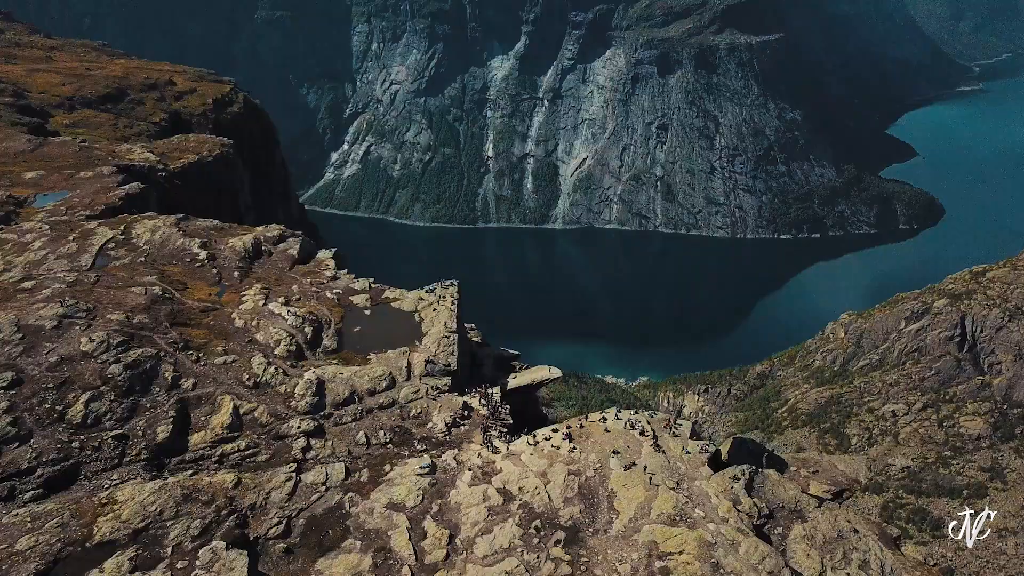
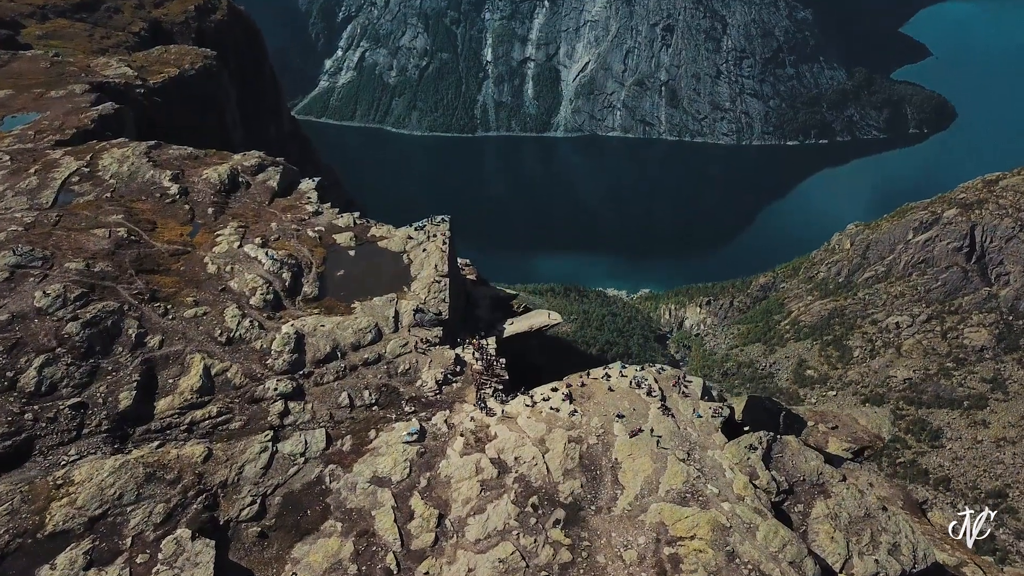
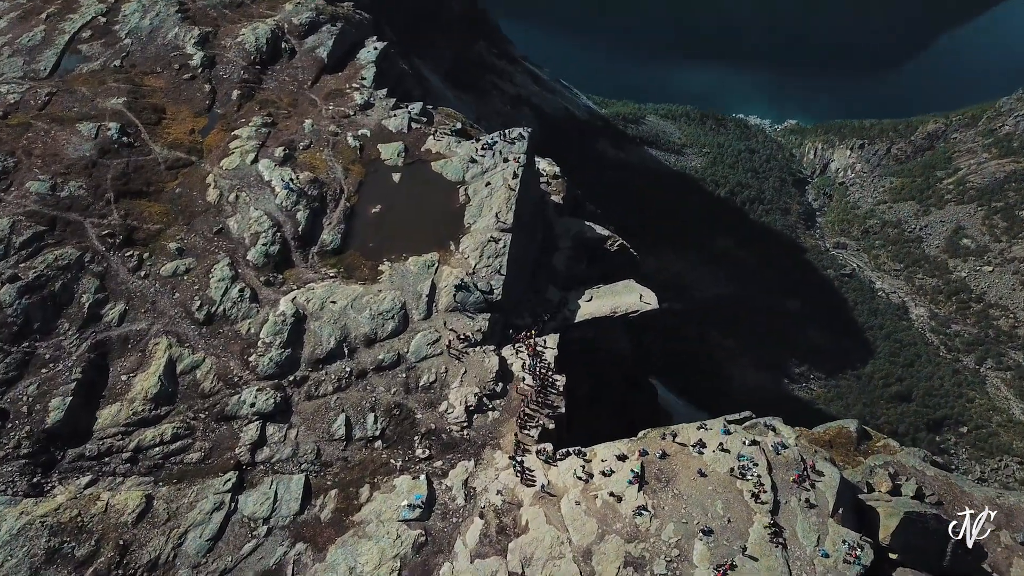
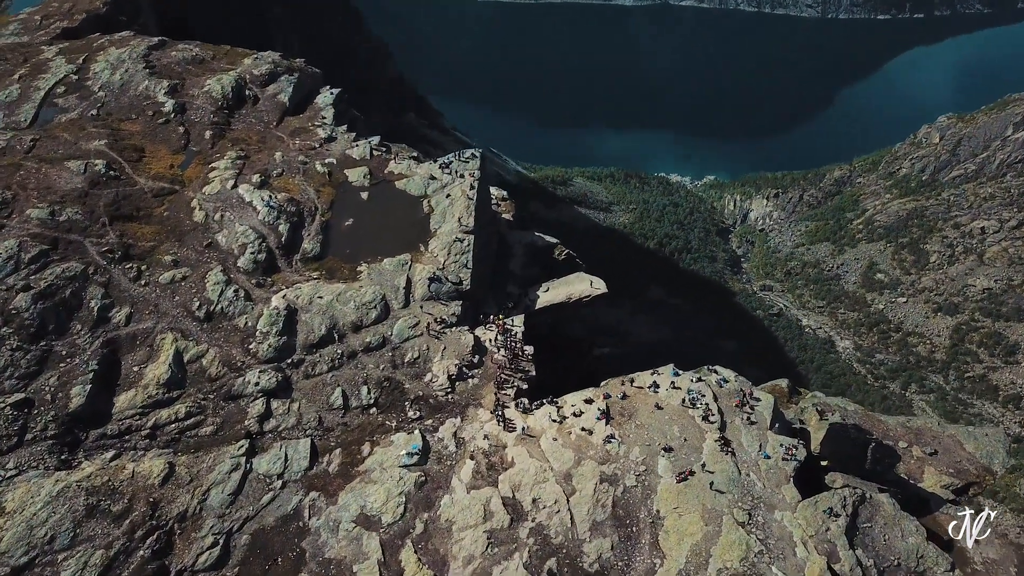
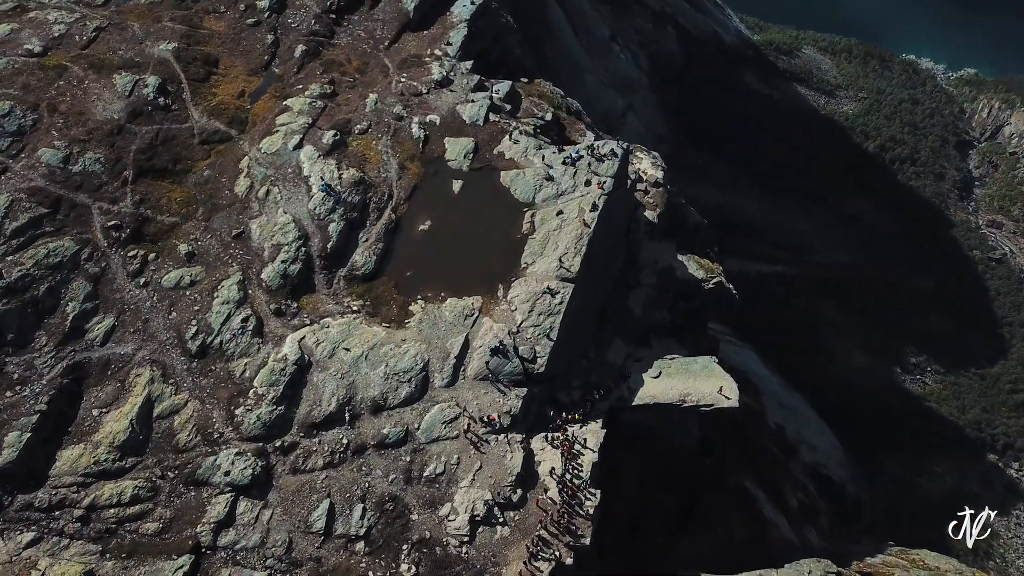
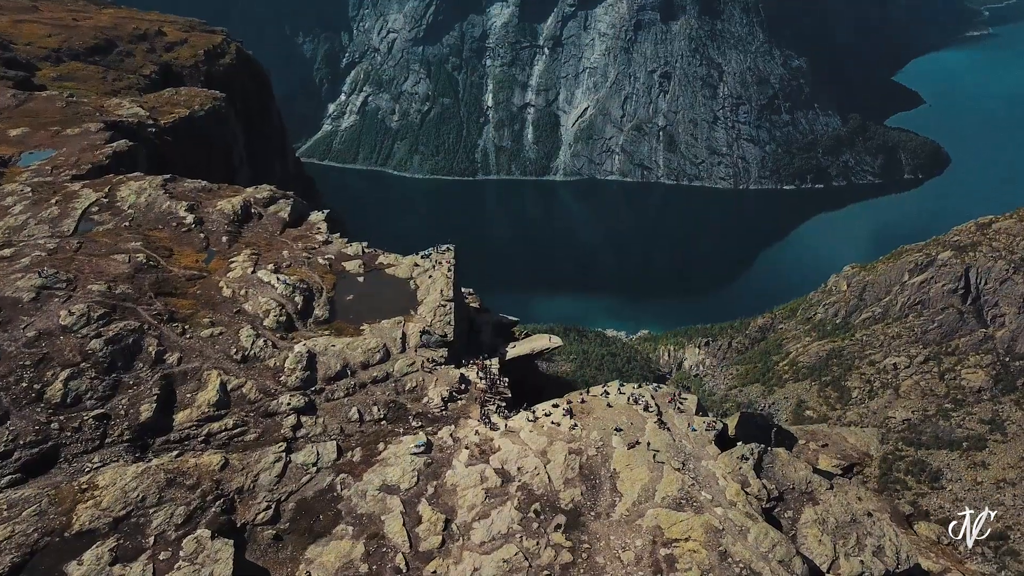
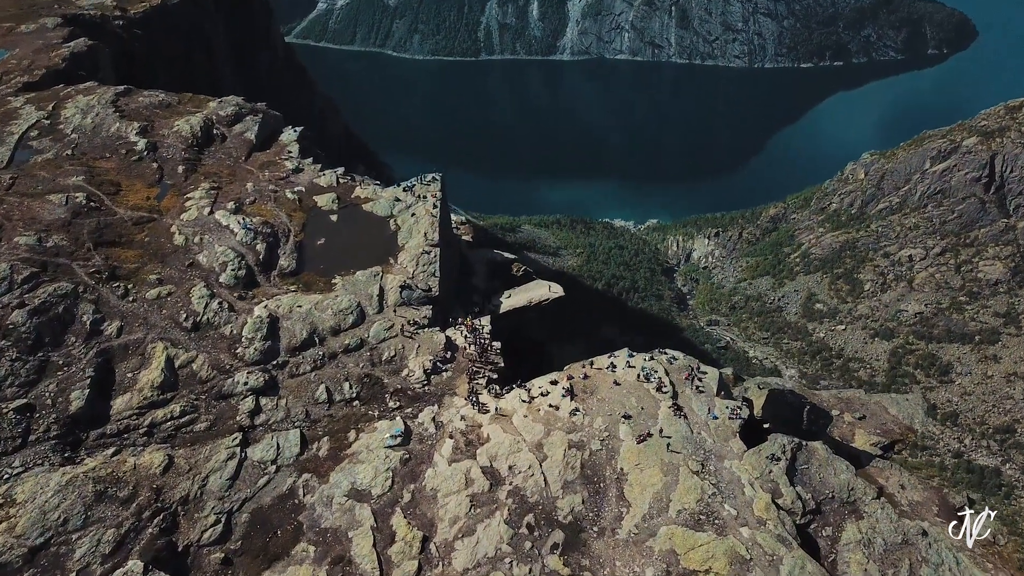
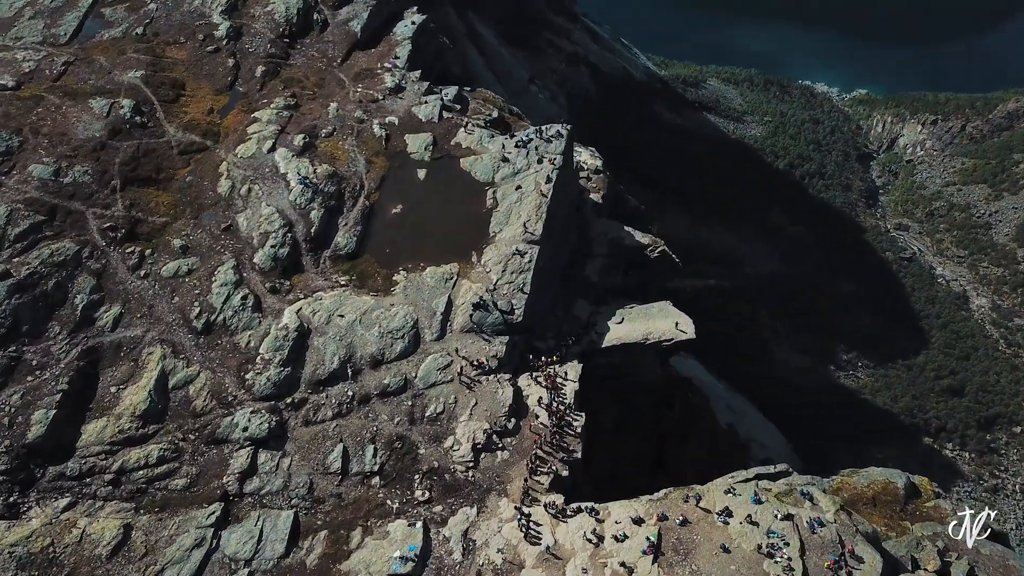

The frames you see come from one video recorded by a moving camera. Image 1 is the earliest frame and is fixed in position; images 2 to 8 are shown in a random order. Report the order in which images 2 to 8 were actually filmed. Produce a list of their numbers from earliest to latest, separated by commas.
6, 2, 7, 4, 3, 8, 5
